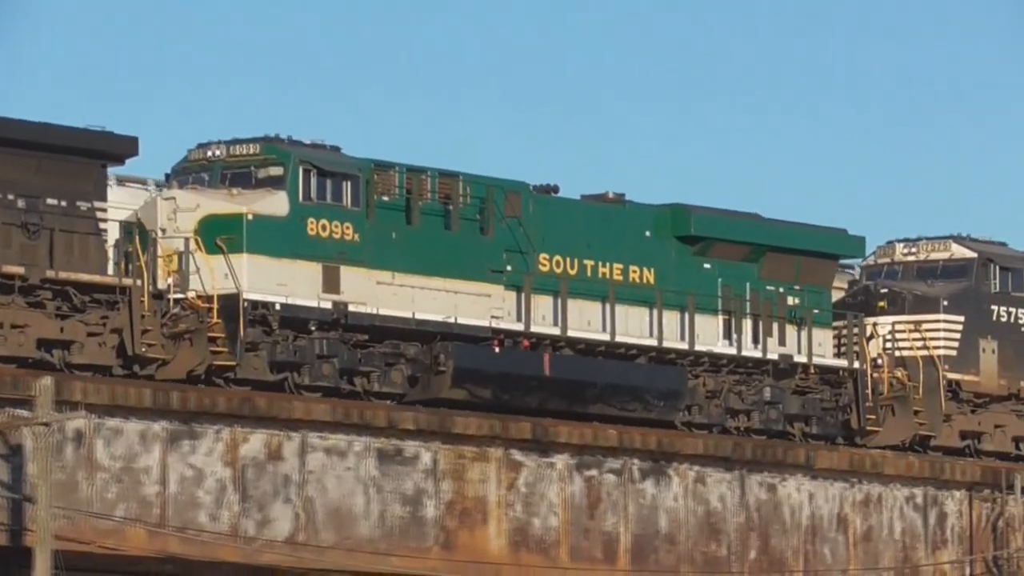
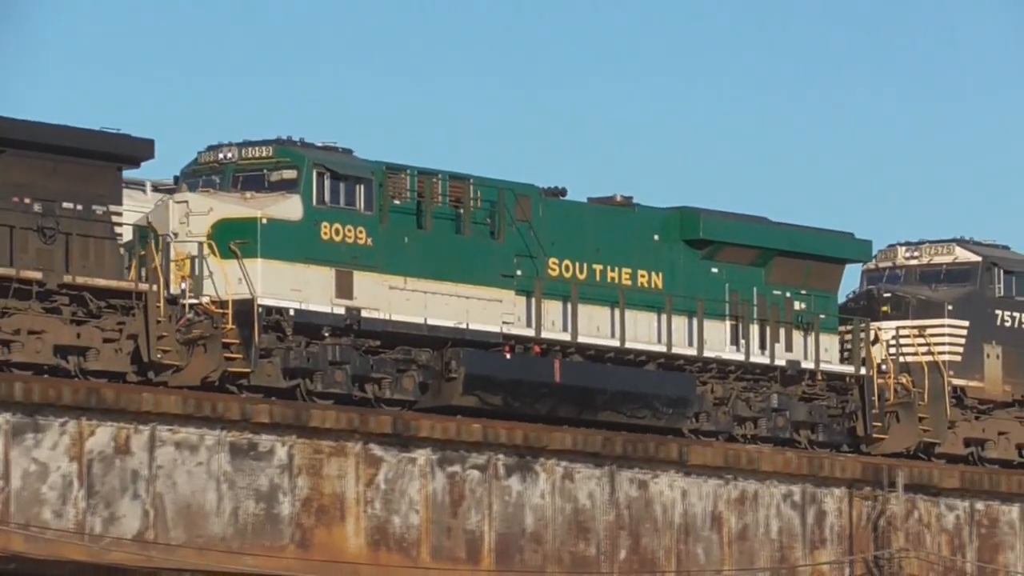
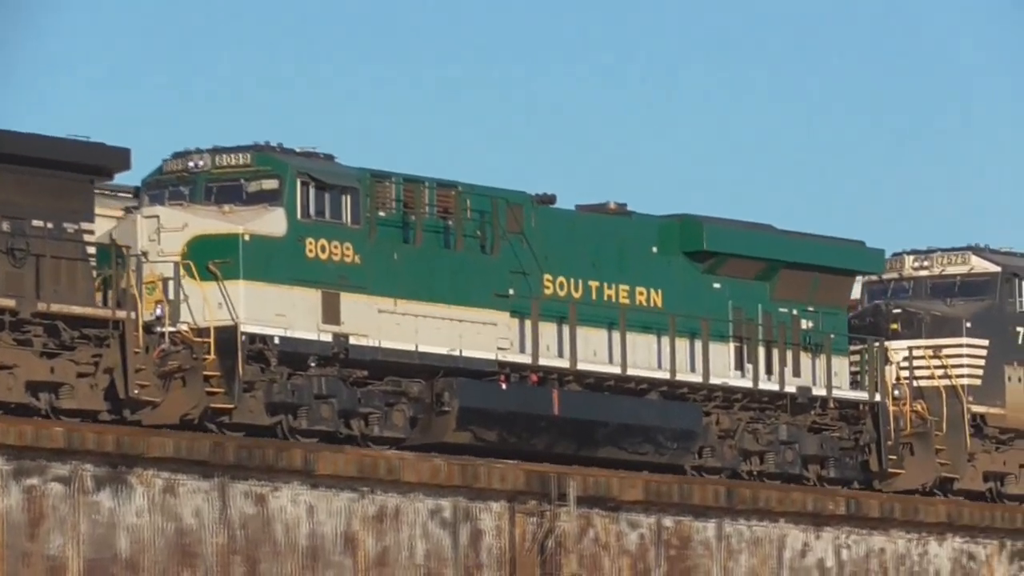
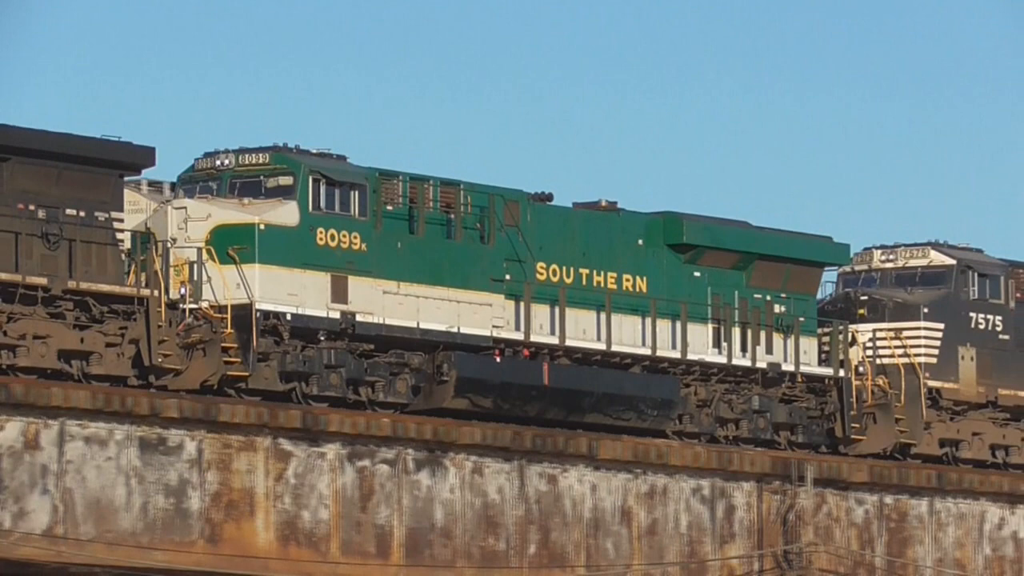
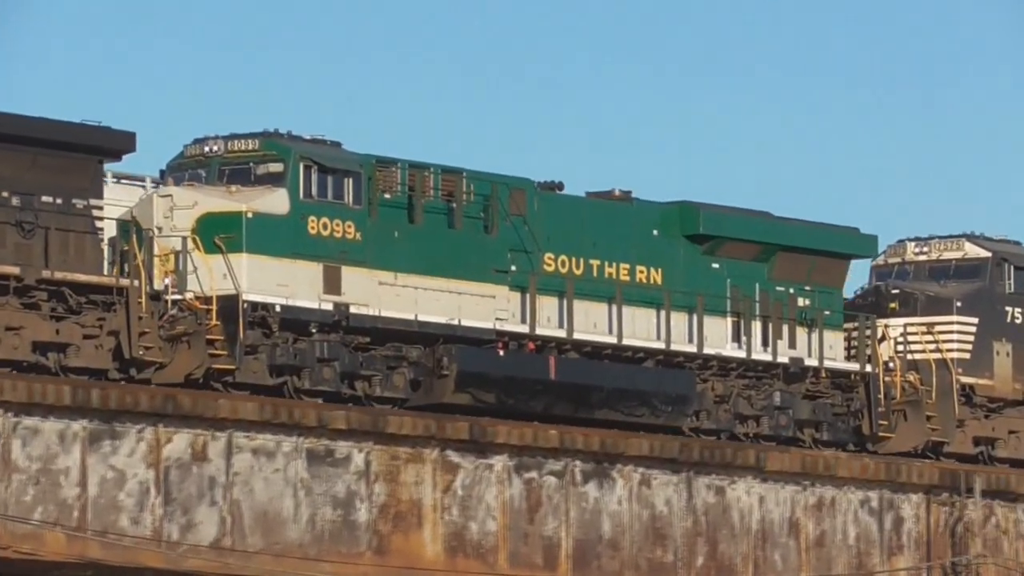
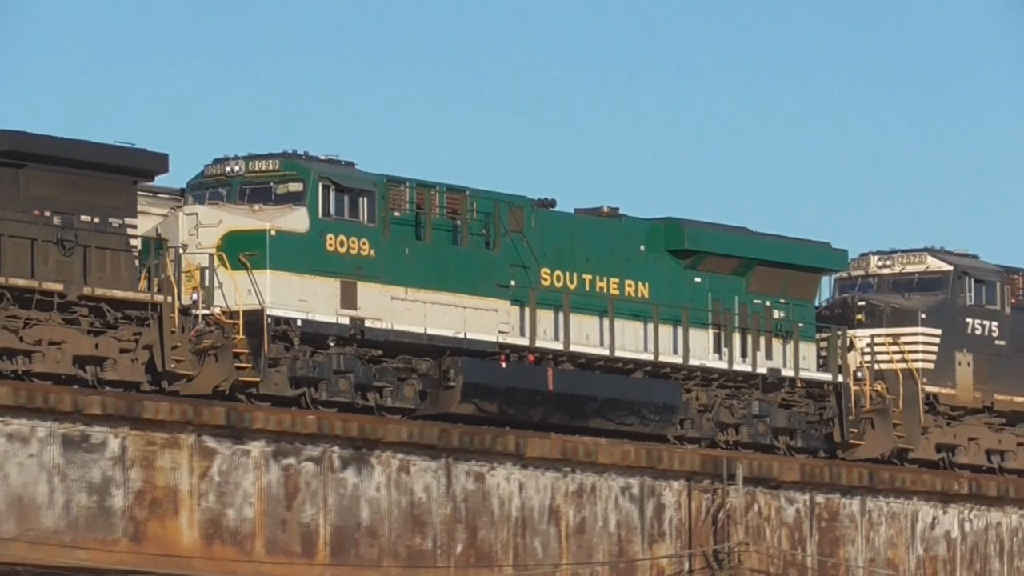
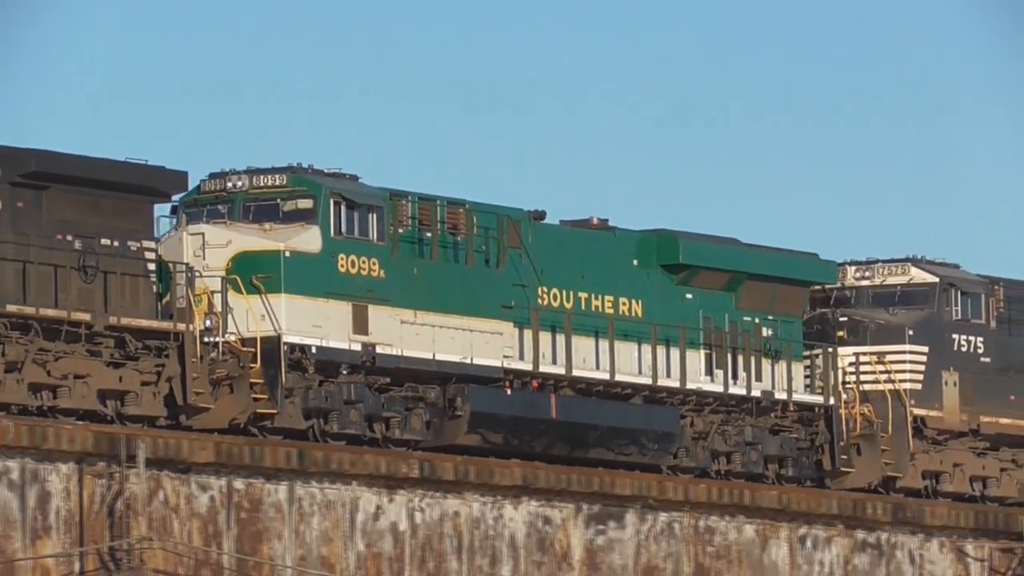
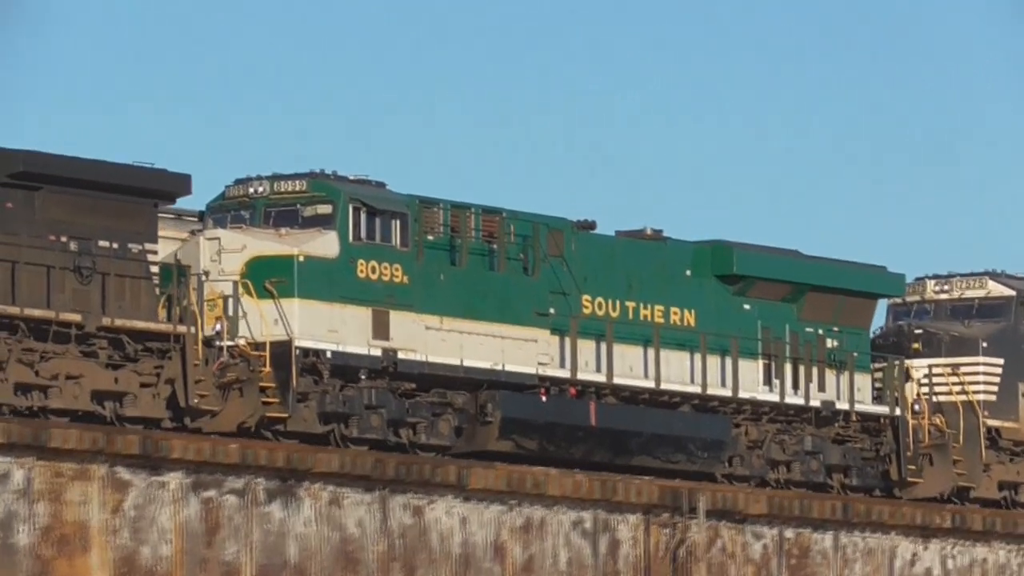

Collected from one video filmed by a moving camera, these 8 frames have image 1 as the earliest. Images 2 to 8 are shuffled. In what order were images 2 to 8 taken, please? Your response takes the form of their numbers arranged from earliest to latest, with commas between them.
5, 2, 4, 6, 8, 3, 7
